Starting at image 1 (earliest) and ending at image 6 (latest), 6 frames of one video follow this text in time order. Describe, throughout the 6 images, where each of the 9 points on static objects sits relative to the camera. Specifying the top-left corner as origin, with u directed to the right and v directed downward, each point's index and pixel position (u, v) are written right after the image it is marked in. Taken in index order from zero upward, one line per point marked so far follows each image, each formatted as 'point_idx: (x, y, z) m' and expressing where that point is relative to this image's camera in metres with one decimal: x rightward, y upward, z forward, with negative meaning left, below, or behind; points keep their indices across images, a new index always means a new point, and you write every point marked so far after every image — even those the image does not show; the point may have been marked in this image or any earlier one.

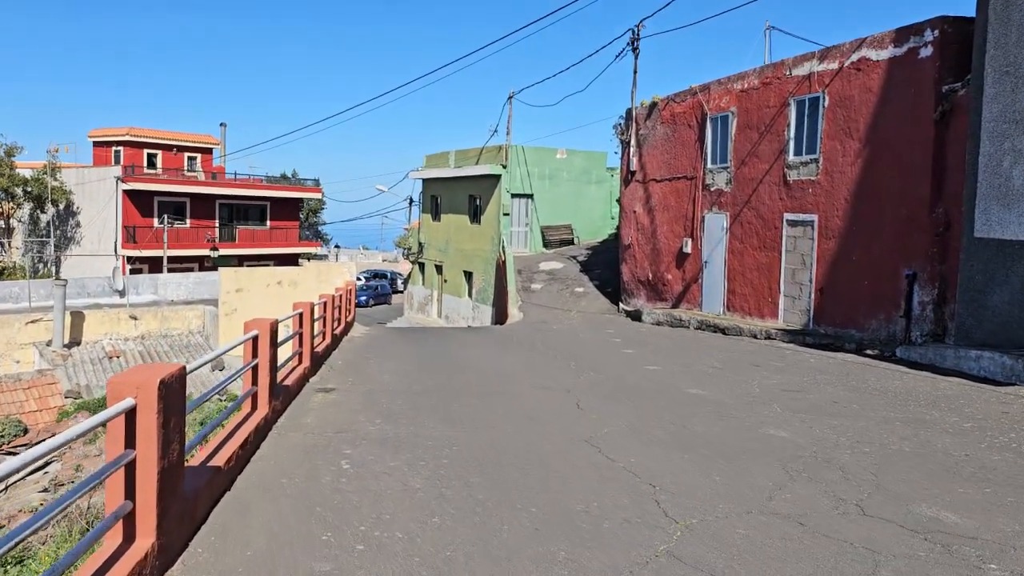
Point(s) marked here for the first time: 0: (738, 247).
0: (+4.3, +0.7, +15.9) m
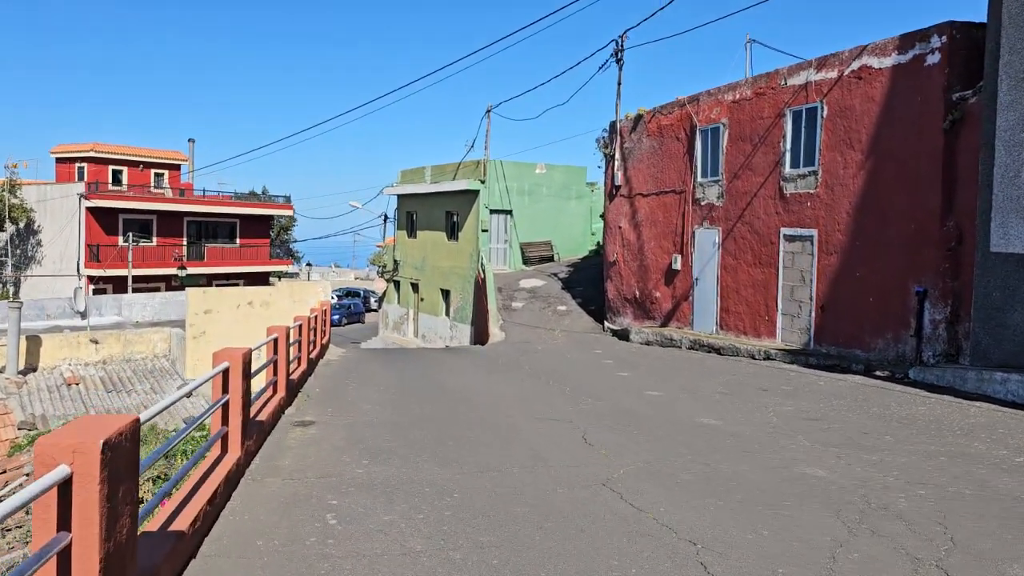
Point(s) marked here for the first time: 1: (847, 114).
0: (+4.0, +0.4, +15.3) m
1: (+4.9, +2.5, +12.4) m
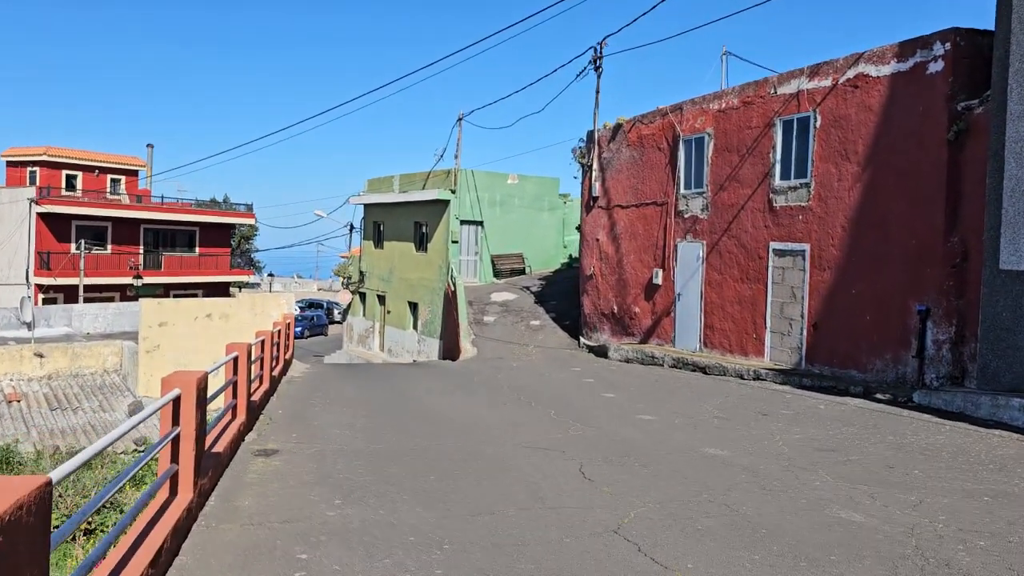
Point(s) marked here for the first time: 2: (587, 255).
0: (+3.6, +0.1, +14.7) m
1: (+4.6, +2.3, +11.9) m
2: (+1.7, +0.8, +19.2) m
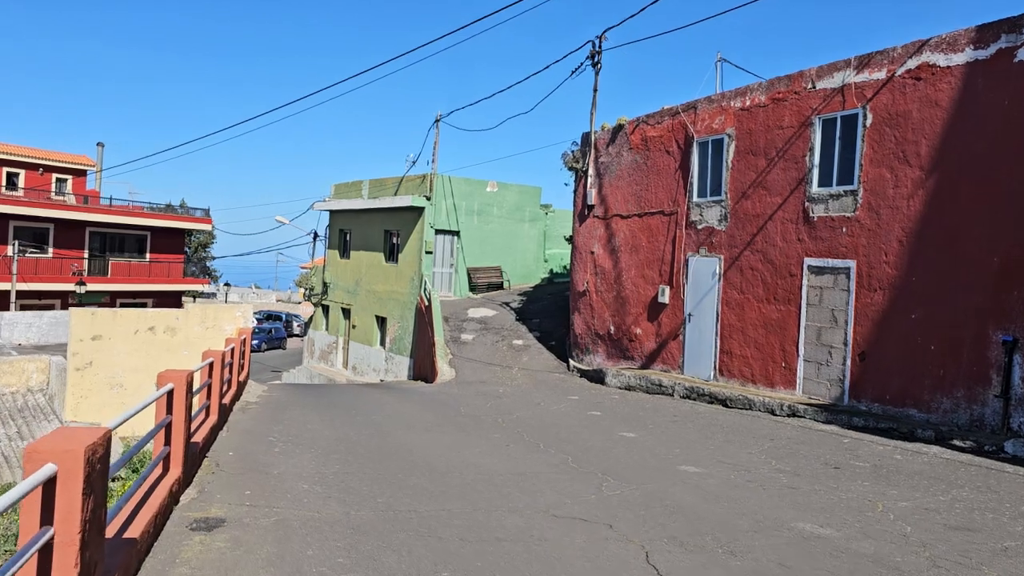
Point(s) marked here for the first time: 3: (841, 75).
0: (+3.5, -0.2, +13.0) m
1: (+4.7, +2.0, +10.3) m
2: (+1.4, +0.4, +17.4) m
3: (+4.3, +2.8, +11.1) m
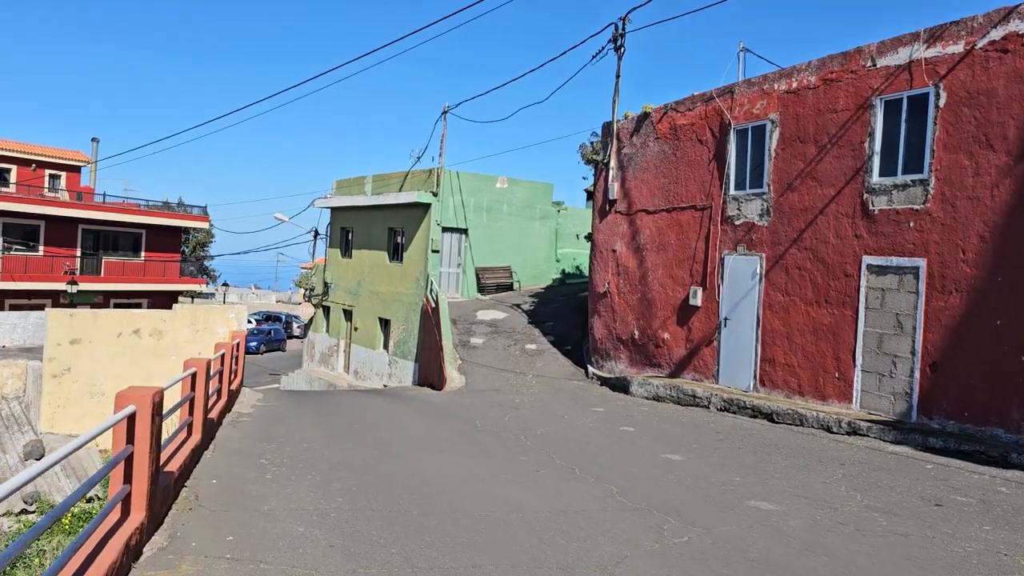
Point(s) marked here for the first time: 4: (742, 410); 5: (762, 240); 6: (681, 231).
0: (+3.7, -0.2, +11.7) m
1: (+5.0, +2.0, +9.0) m
2: (+1.7, +0.4, +16.2) m
3: (+4.6, +2.8, +9.9) m
4: (+3.1, -1.7, +11.5) m
5: (+3.6, +0.7, +12.2) m
6: (+2.8, +0.9, +14.0) m
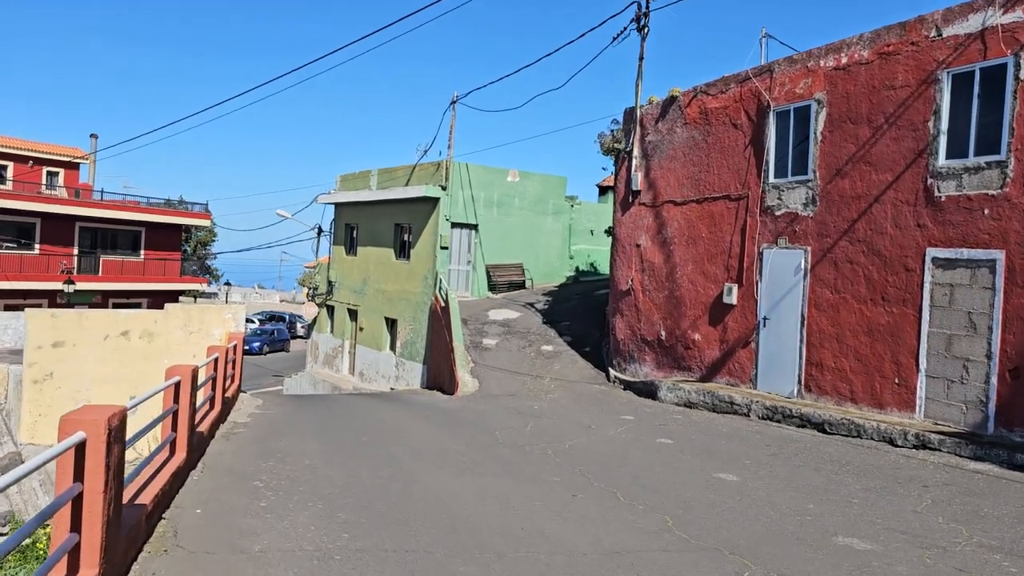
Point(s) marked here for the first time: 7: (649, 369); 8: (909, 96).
0: (+4.0, -0.1, +10.7) m
1: (+5.2, +2.0, +7.9) m
2: (+2.0, +0.4, +15.1) m
3: (+4.9, +2.8, +8.8) m
4: (+3.4, -1.6, +10.4) m
5: (+3.9, +0.7, +11.1) m
6: (+3.1, +1.0, +13.0) m
7: (+2.3, -1.4, +14.3) m
8: (+4.5, +2.2, +9.6) m
